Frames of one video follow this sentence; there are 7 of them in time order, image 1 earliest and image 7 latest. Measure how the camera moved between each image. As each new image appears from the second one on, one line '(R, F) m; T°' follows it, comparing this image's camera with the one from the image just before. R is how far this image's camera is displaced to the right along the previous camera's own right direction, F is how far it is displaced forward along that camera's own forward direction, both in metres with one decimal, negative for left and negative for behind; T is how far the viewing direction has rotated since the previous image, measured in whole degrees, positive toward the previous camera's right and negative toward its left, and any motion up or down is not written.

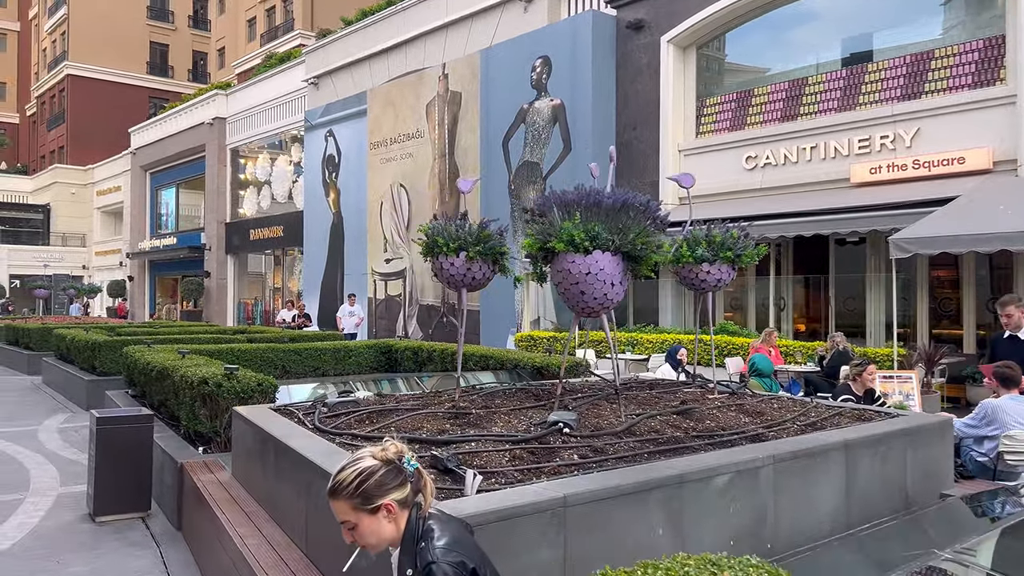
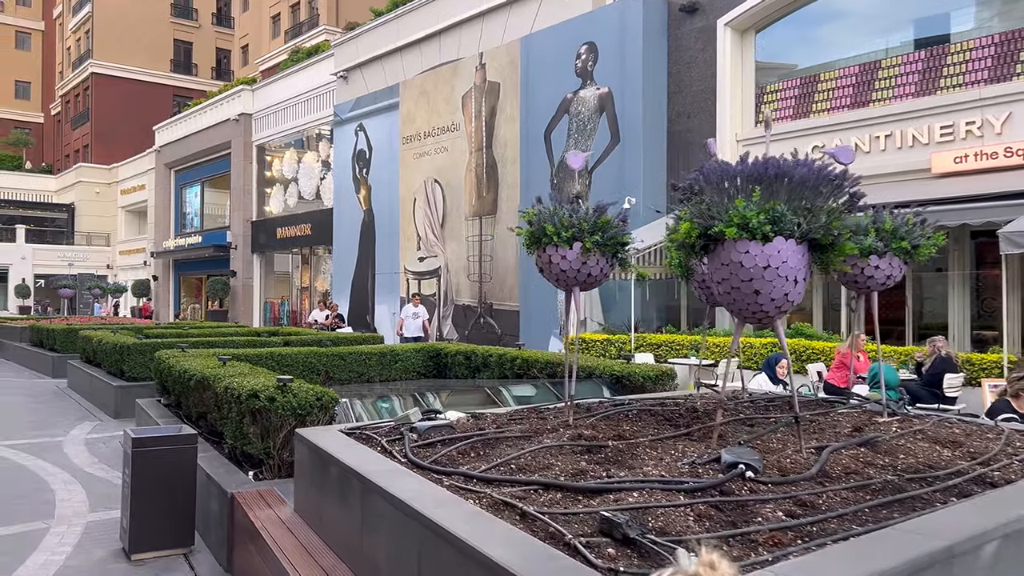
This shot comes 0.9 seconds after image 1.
(-0.5, +0.8) m; -1°
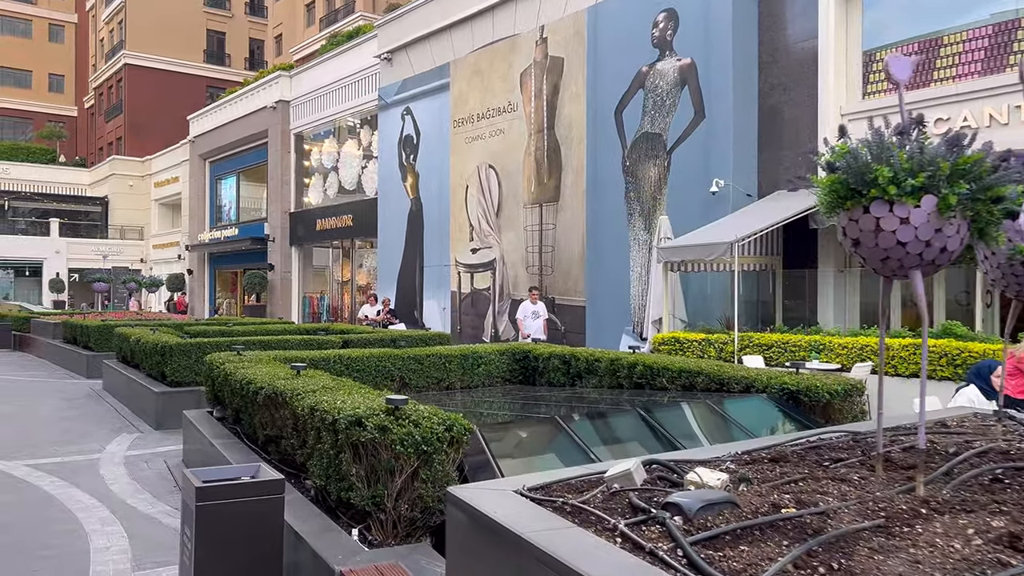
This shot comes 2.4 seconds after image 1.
(-0.8, +1.4) m; -2°
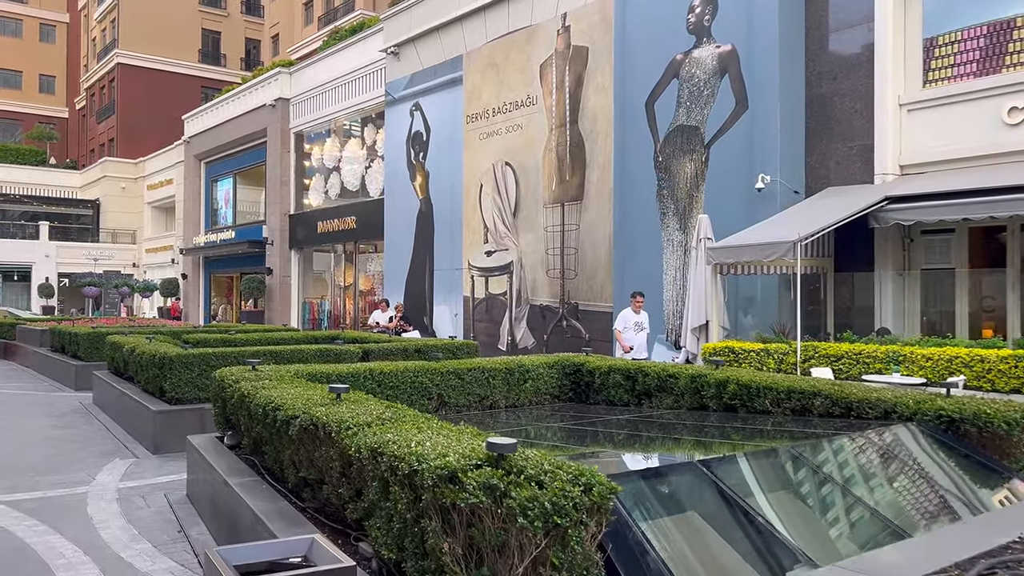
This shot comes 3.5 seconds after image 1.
(-0.5, +1.1) m; 0°
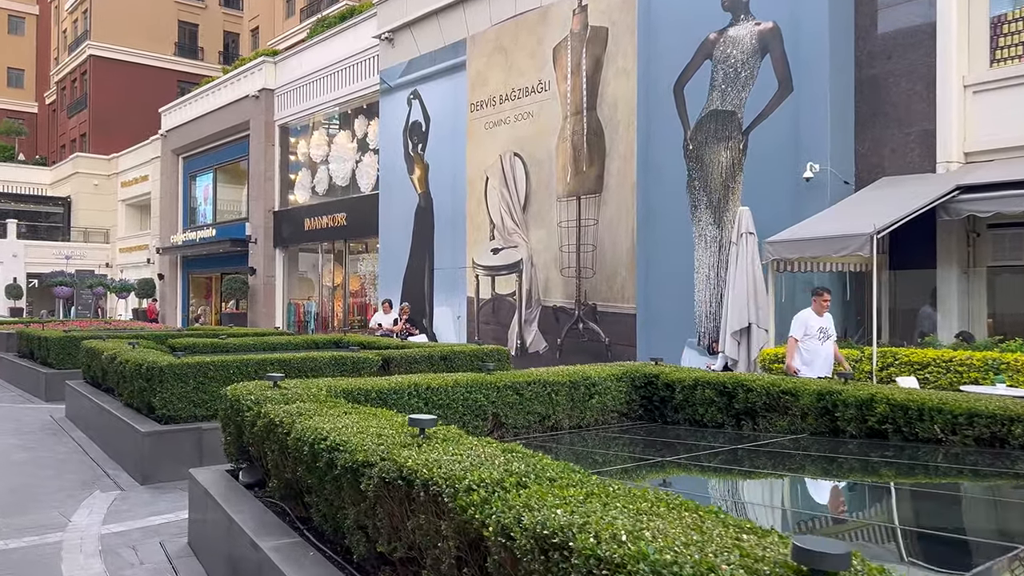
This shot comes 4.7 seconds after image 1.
(-0.7, +1.2) m; +2°
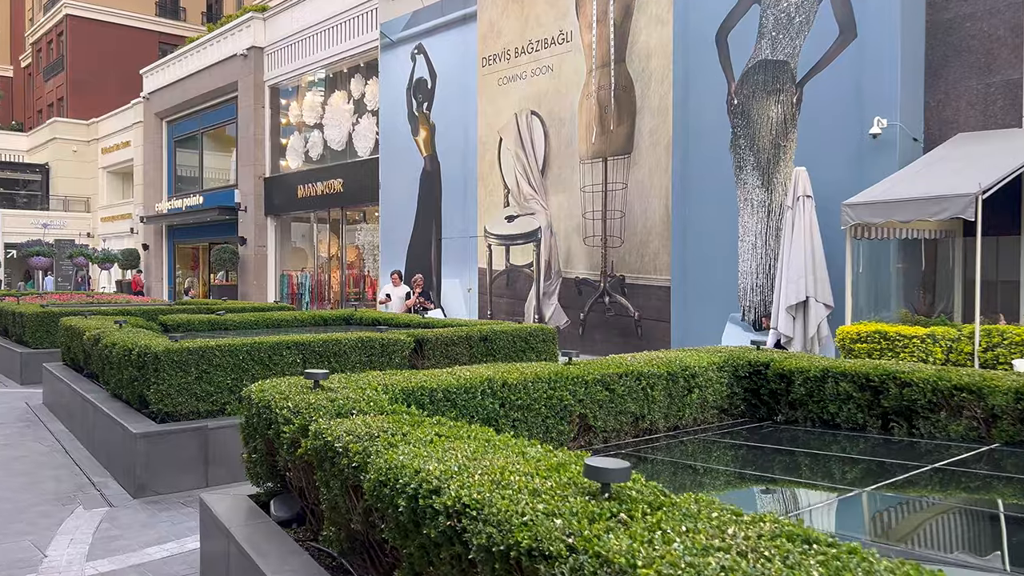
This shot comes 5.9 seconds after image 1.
(-0.6, +1.2) m; +1°
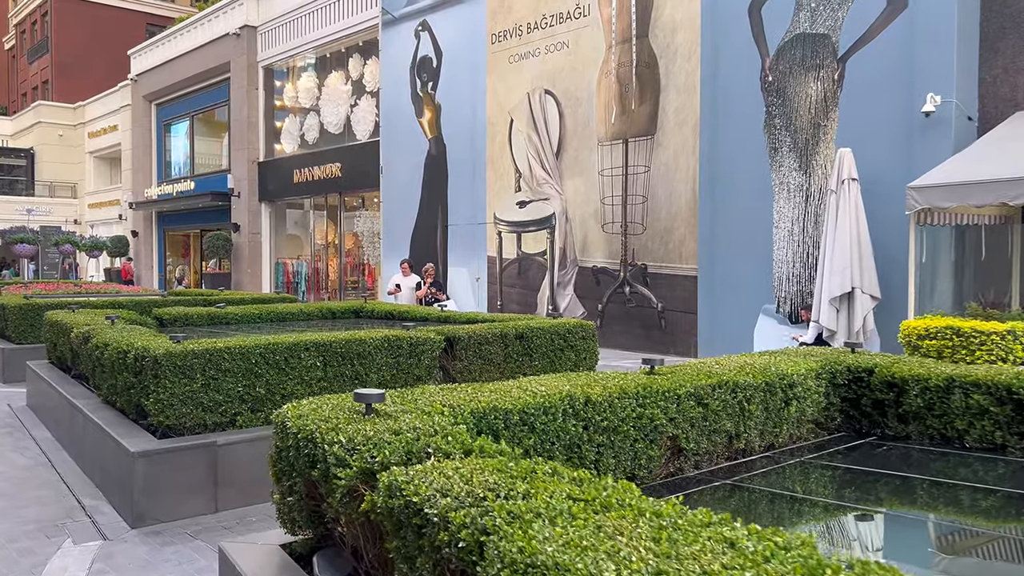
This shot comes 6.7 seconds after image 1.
(-0.4, +0.8) m; +1°
